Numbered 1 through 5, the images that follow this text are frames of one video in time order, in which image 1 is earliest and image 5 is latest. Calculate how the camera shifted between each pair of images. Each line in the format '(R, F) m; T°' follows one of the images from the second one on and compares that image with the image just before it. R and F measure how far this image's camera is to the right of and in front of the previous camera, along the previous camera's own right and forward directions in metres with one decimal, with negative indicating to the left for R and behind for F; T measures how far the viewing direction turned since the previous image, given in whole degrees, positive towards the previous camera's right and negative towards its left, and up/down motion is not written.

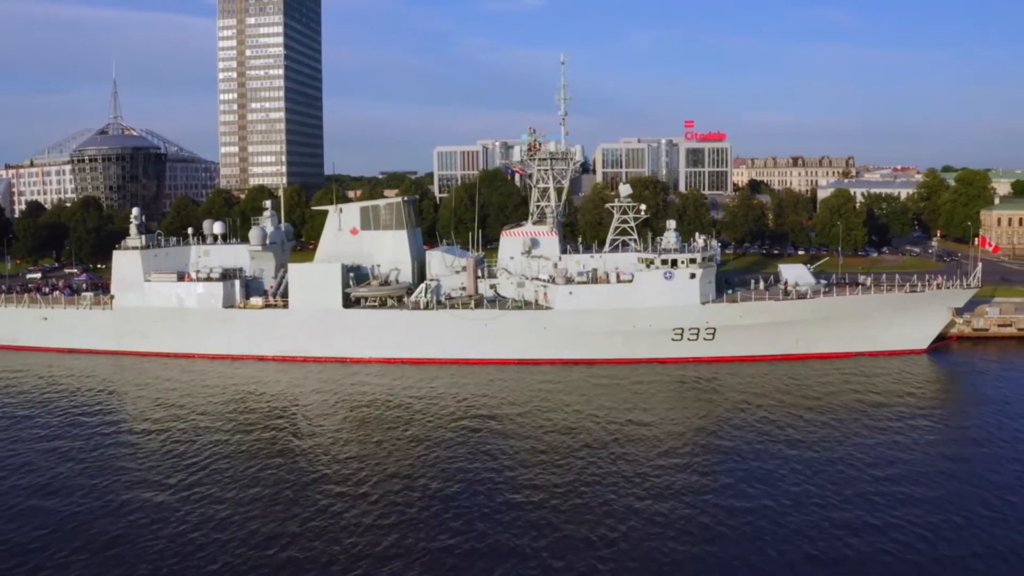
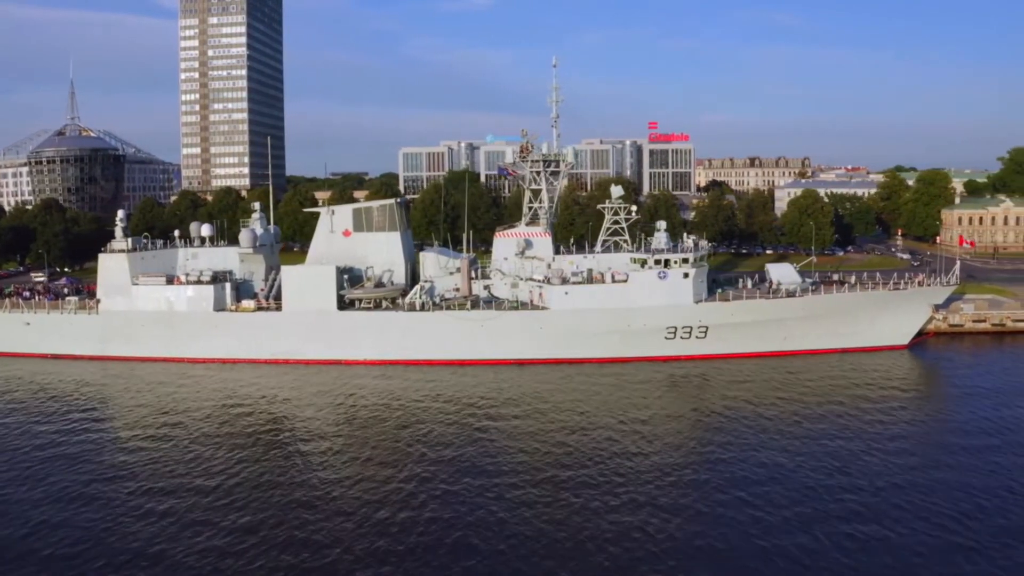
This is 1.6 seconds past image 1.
(-0.9, -0.1) m; +3°
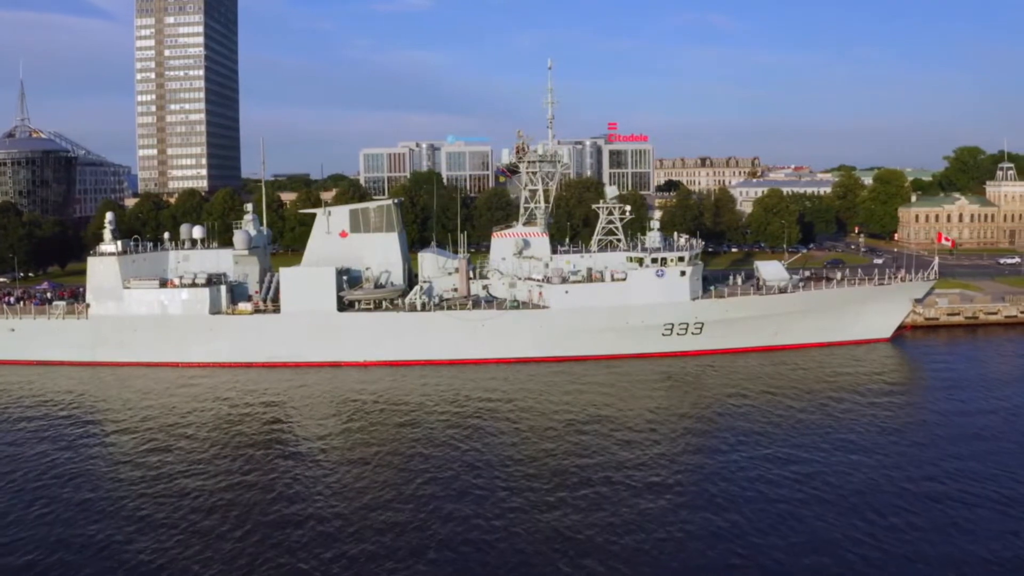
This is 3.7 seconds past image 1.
(-1.1, -0.2) m; +3°
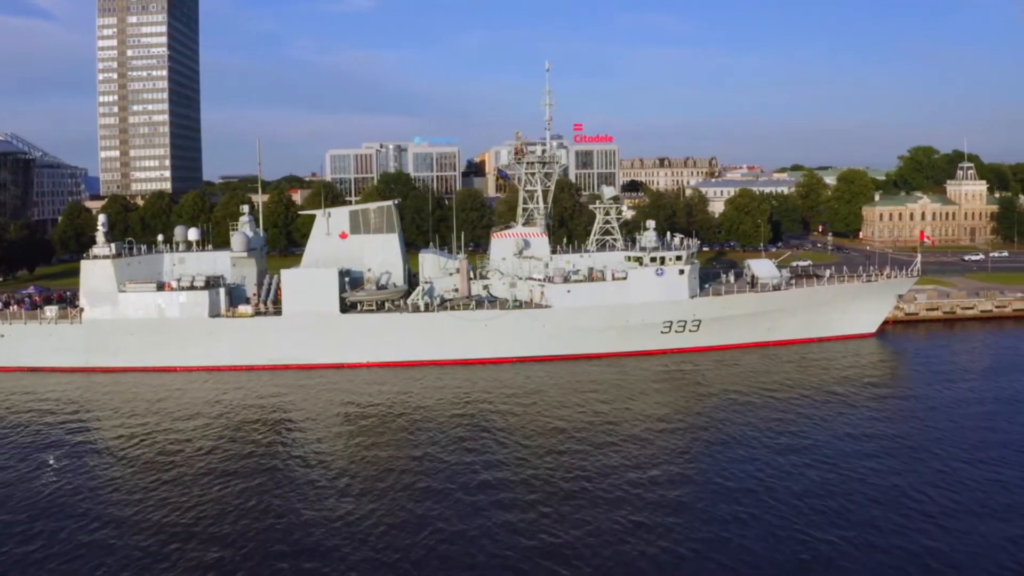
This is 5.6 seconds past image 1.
(-1.0, -0.2) m; +2°
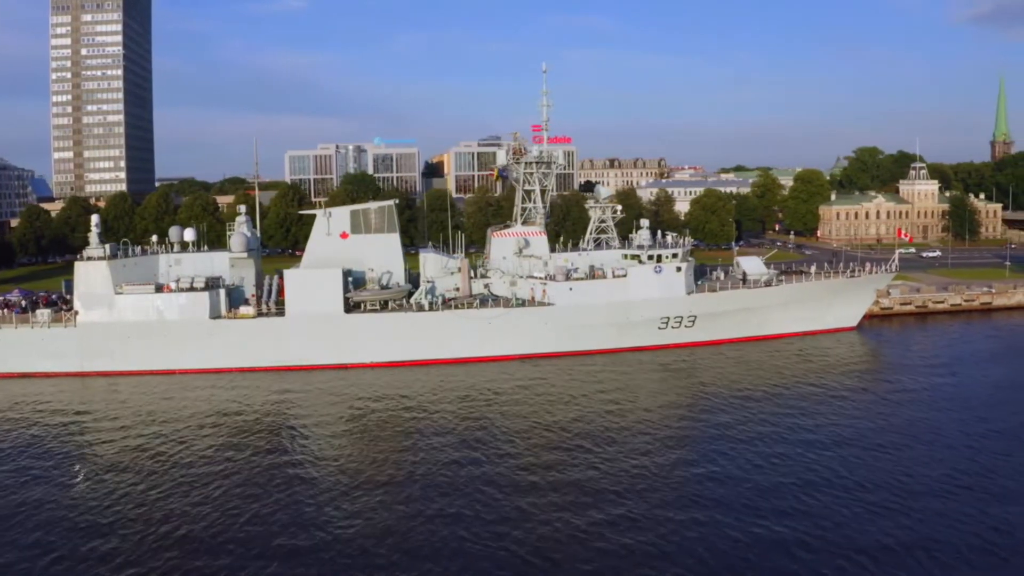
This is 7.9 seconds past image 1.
(-1.2, -0.3) m; +3°
